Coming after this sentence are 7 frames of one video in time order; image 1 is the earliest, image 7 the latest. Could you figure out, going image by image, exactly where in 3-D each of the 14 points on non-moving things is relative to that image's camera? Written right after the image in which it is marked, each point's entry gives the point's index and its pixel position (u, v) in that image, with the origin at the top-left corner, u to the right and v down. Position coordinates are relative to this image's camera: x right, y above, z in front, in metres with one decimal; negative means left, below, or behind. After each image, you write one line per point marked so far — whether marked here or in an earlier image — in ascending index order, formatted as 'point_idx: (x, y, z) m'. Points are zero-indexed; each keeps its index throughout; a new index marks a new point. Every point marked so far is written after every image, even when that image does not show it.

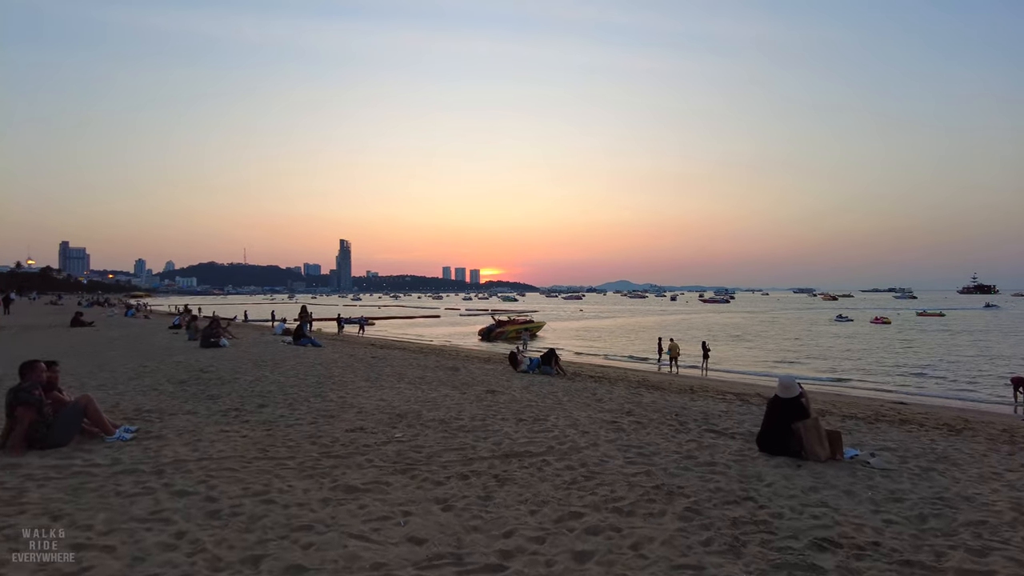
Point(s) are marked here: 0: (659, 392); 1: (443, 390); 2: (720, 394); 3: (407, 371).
0: (+3.5, -2.5, +17.7) m
1: (-1.3, -1.9, +13.3) m
2: (+5.7, -2.9, +19.7) m
3: (-2.5, -2.0, +17.1) m
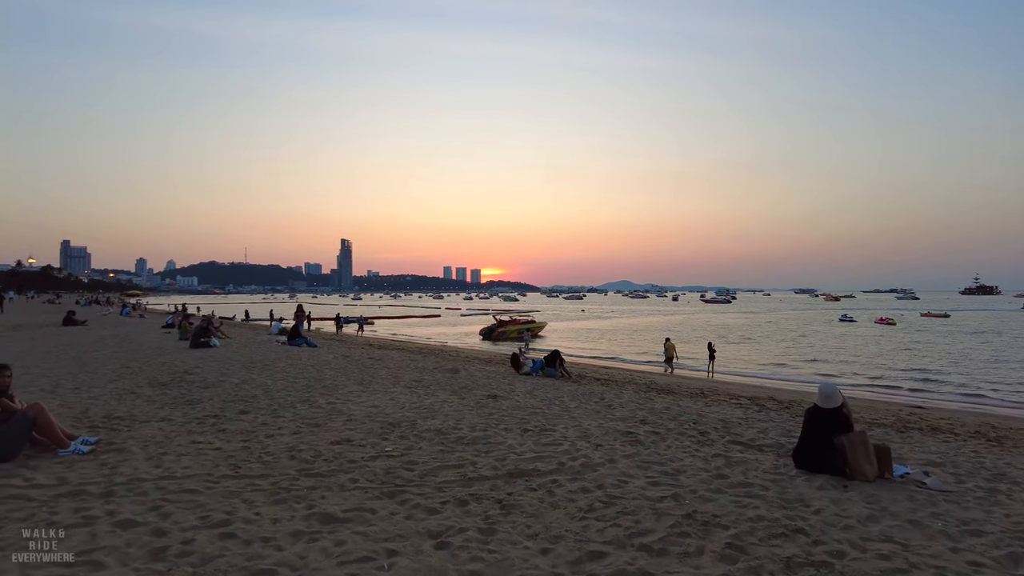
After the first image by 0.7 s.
0: (+3.6, -2.5, +16.7) m
1: (-1.2, -1.8, +12.4) m
2: (+5.7, -2.9, +18.8) m
3: (-2.4, -1.9, +16.1) m
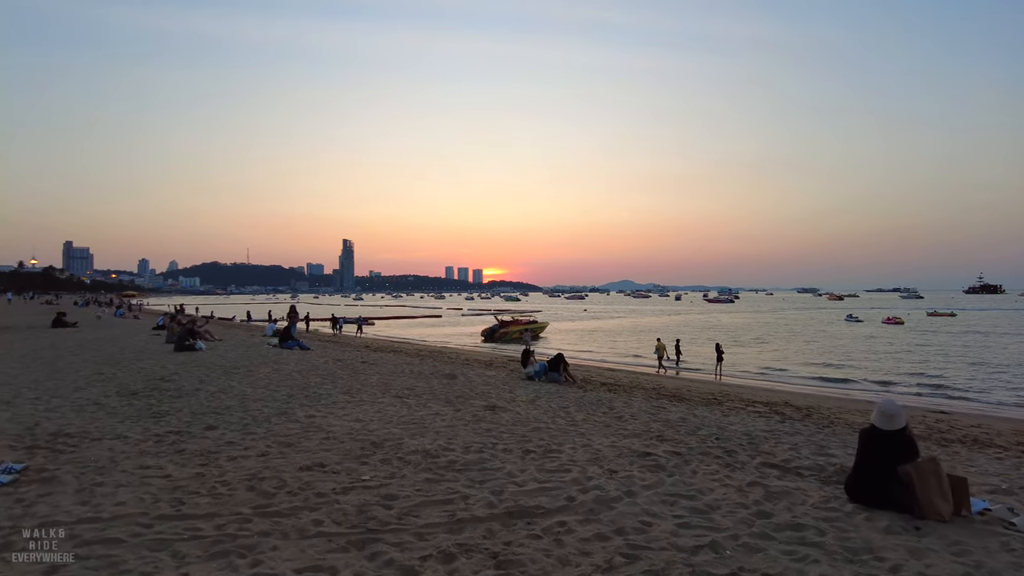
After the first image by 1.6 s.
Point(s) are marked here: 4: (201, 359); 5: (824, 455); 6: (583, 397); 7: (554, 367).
0: (+3.6, -2.5, +15.5) m
1: (-1.2, -1.8, +11.2) m
2: (+5.7, -2.8, +17.6) m
3: (-2.4, -1.9, +14.9) m
4: (-8.2, -1.9, +19.2) m
5: (+3.9, -2.1, +9.0) m
6: (+1.5, -2.3, +15.1) m
7: (+1.1, -2.0, +18.6) m
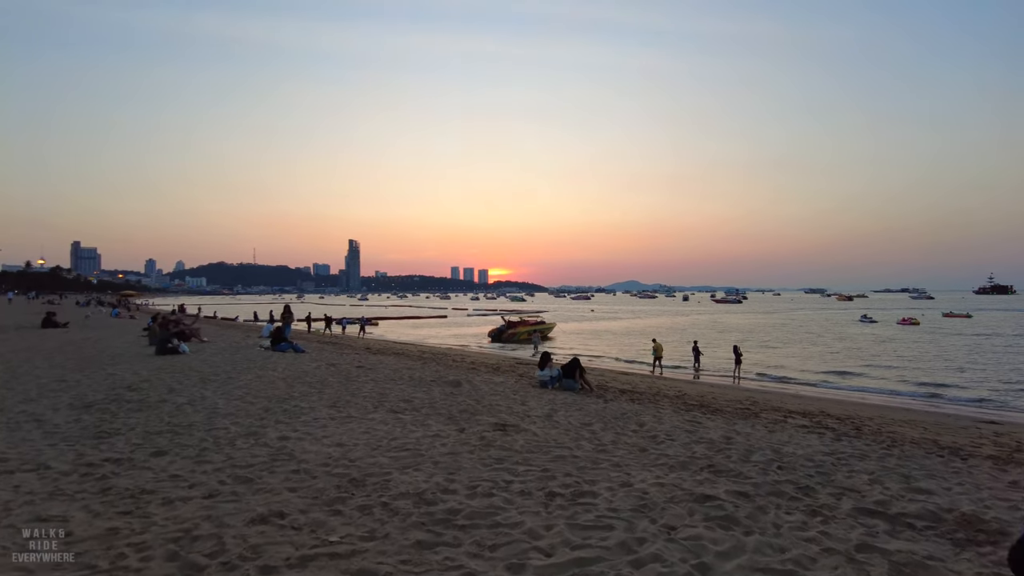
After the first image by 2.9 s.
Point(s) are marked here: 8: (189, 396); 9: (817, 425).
0: (+3.8, -2.4, +13.7) m
1: (-1.0, -1.8, +9.4) m
2: (+6.0, -2.8, +15.7) m
3: (-2.2, -1.9, +13.2) m
4: (-8.0, -1.8, +17.5) m
5: (+4.0, -2.0, +7.2) m
6: (+1.7, -2.2, +13.3) m
7: (+1.3, -2.0, +16.8) m
8: (-5.5, -1.8, +12.4) m
9: (+5.9, -2.7, +14.1) m
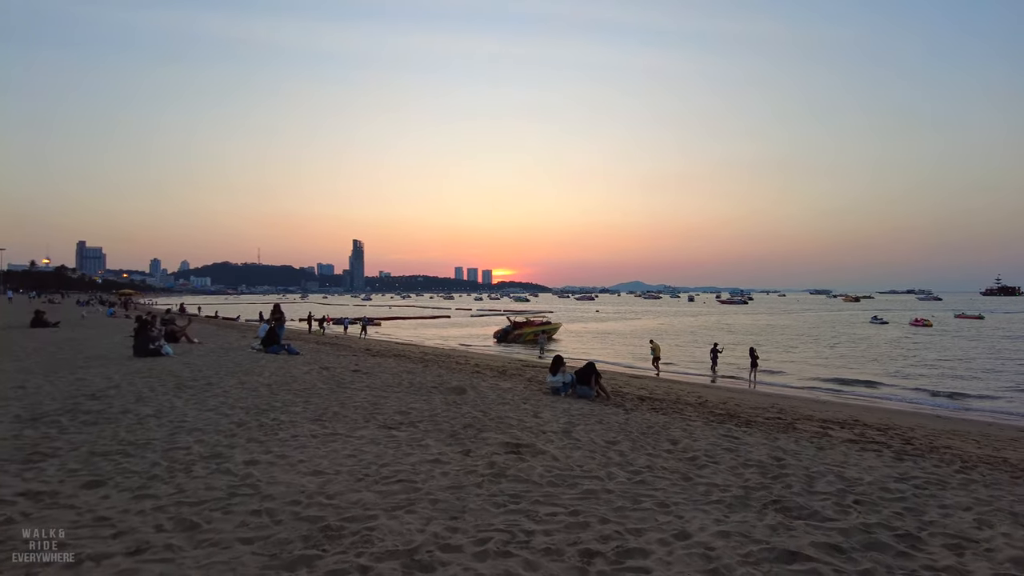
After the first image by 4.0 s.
0: (+4.0, -2.4, +12.2) m
1: (-0.9, -1.7, +7.9) m
2: (+6.2, -2.7, +14.2) m
3: (-2.0, -1.8, +11.7) m
4: (-7.8, -1.8, +16.0) m
5: (+4.2, -2.0, +5.6) m
6: (+1.9, -2.2, +11.8) m
7: (+1.5, -1.9, +15.3) m
8: (-5.3, -1.8, +10.9) m
9: (+6.1, -2.6, +12.5) m
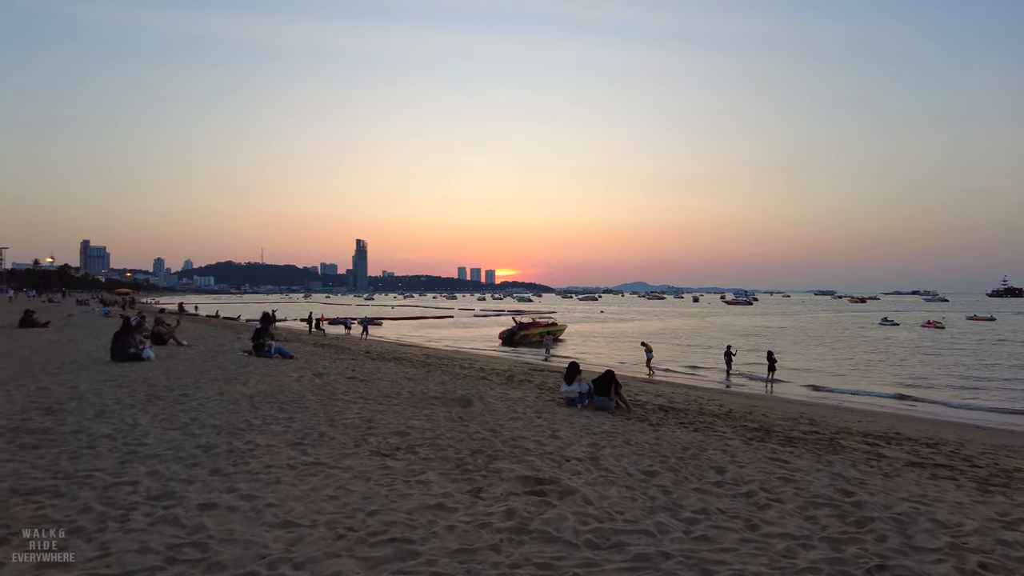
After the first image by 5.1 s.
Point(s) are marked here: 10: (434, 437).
0: (+4.2, -2.4, +10.7) m
1: (-0.7, -1.7, +6.5) m
2: (+6.4, -2.8, +12.7) m
3: (-1.8, -1.8, +10.2) m
4: (-7.6, -1.7, +14.6) m
5: (+4.4, -2.0, +4.2) m
6: (+2.1, -2.2, +10.3) m
7: (+1.7, -1.9, +13.8) m
8: (-5.1, -1.7, +9.4) m
9: (+6.3, -2.6, +11.0) m
10: (-0.9, -1.8, +8.7) m
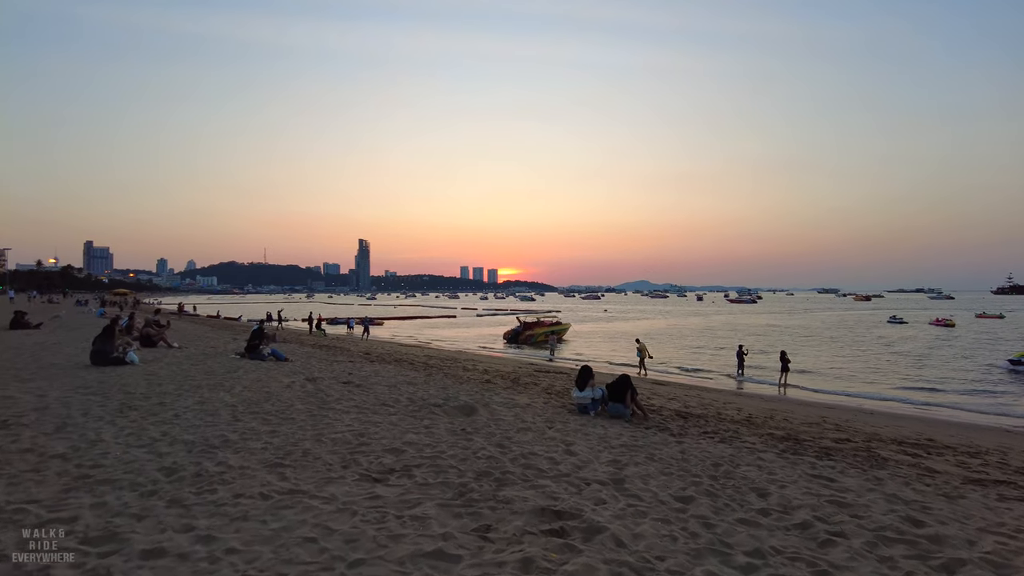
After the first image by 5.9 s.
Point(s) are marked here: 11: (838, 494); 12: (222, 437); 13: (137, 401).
0: (+4.3, -2.3, +9.6) m
1: (-0.6, -1.7, +5.4) m
2: (+6.5, -2.7, +11.6) m
3: (-1.7, -1.8, +9.1) m
4: (-7.4, -1.7, +13.5) m
5: (+4.5, -1.9, +3.1) m
6: (+2.2, -2.1, +9.2) m
7: (+1.9, -1.9, +12.7) m
8: (-5.0, -1.7, +8.4) m
9: (+6.4, -2.6, +9.9) m
10: (-0.8, -1.7, +7.6) m
11: (+3.5, -2.1, +7.7) m
12: (-3.4, -1.7, +8.5) m
13: (-5.8, -1.7, +11.4) m
